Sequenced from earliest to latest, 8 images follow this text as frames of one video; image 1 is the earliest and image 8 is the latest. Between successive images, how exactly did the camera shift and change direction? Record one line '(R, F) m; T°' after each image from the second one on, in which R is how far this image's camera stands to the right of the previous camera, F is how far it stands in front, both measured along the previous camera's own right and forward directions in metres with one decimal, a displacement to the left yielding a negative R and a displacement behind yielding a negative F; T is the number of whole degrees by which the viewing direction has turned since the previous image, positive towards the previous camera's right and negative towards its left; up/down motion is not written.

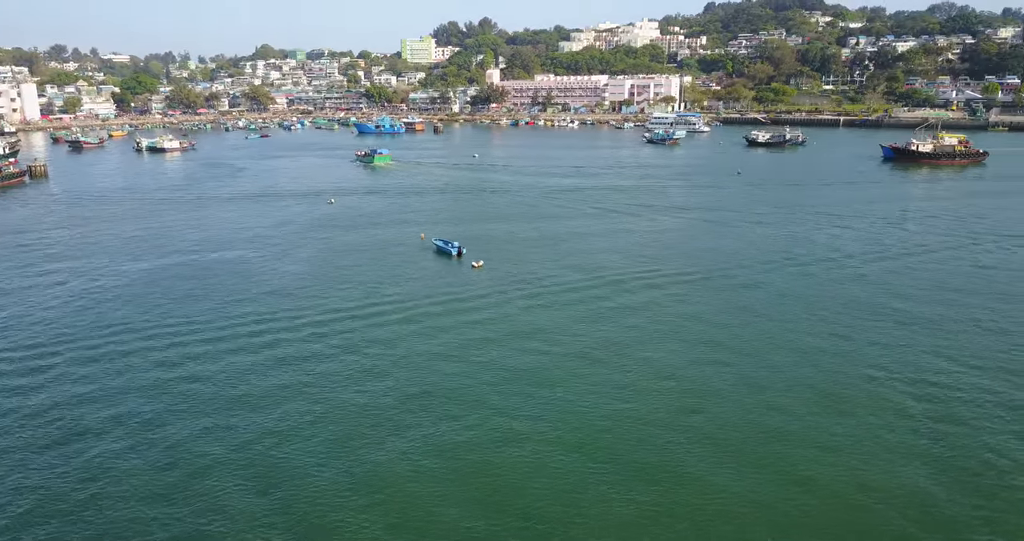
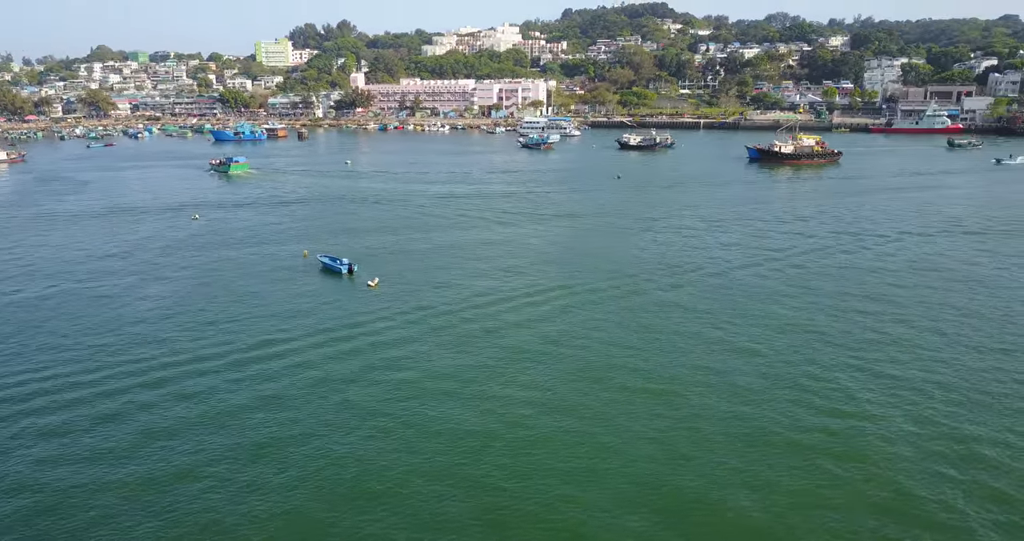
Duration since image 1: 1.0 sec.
(-0.4, +0.7) m; +10°
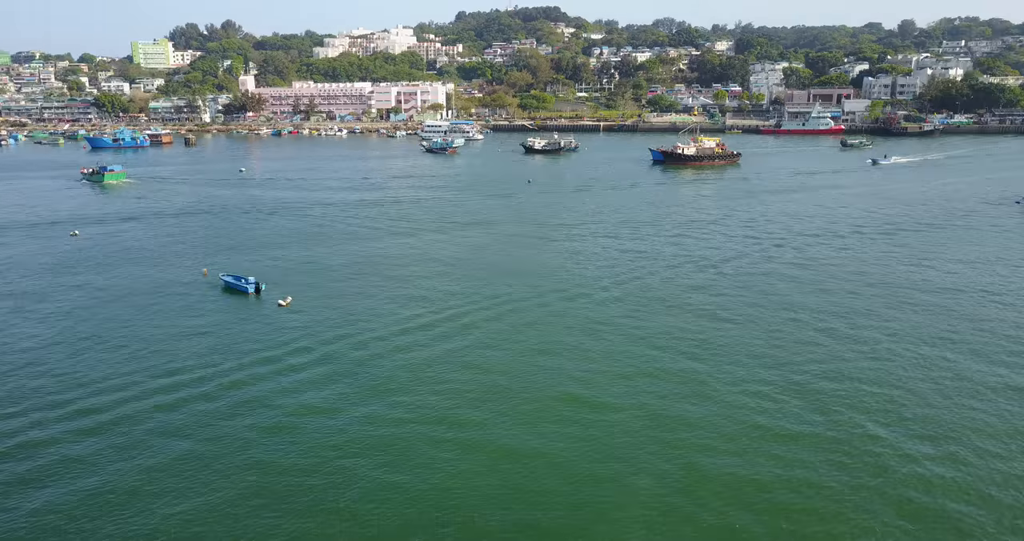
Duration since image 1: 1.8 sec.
(-0.3, +0.5) m; +8°
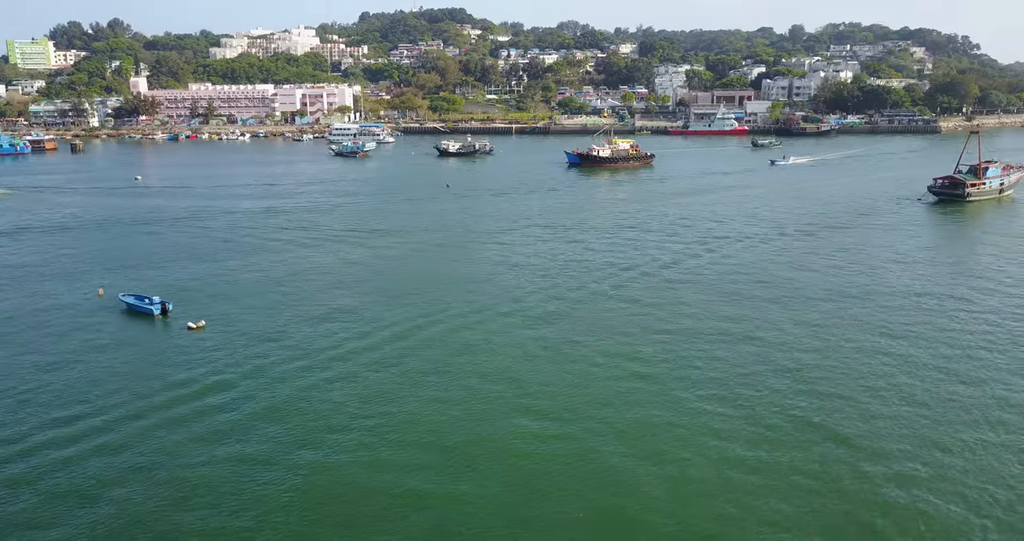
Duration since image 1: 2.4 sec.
(-0.2, +0.4) m; +7°
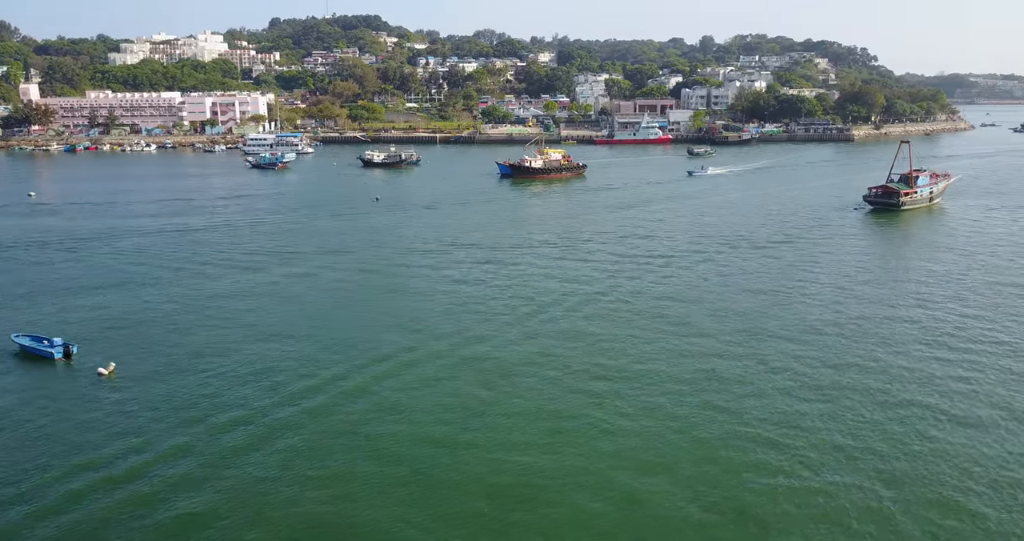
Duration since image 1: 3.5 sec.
(-0.4, +0.8) m; +6°
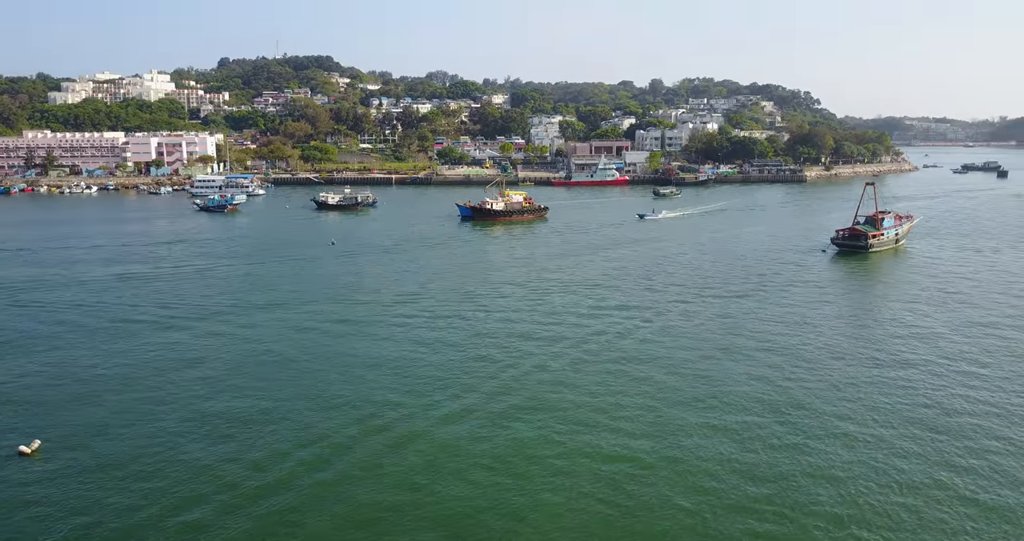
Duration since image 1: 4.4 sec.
(-0.3, +0.7) m; +4°
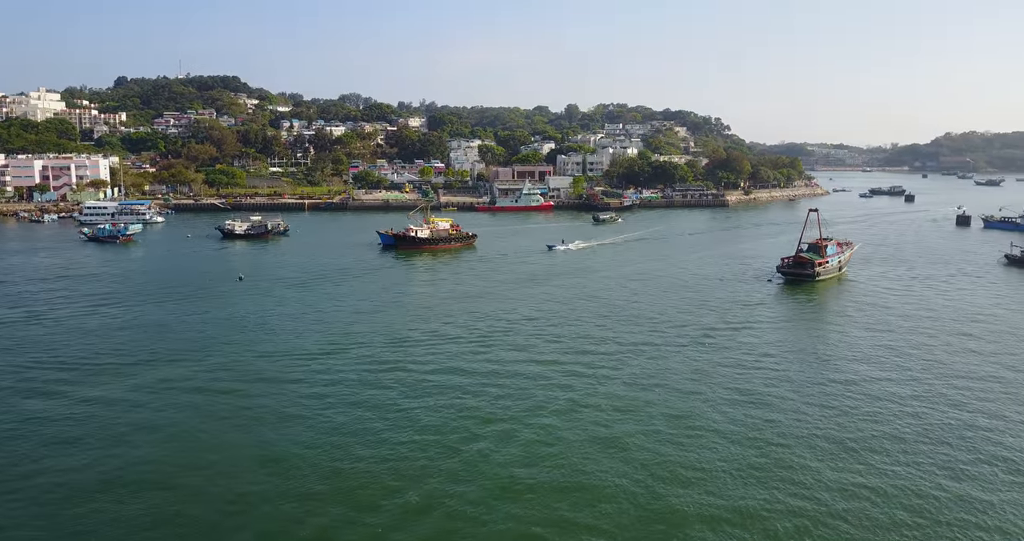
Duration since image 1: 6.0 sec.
(-0.3, +1.4) m; +6°
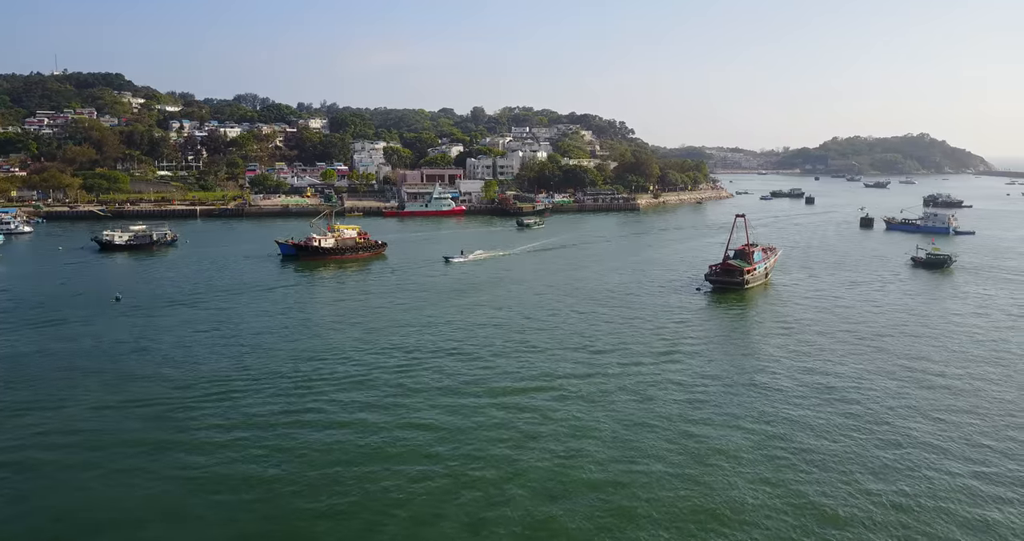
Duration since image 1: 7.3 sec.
(-0.2, +1.2) m; +7°
